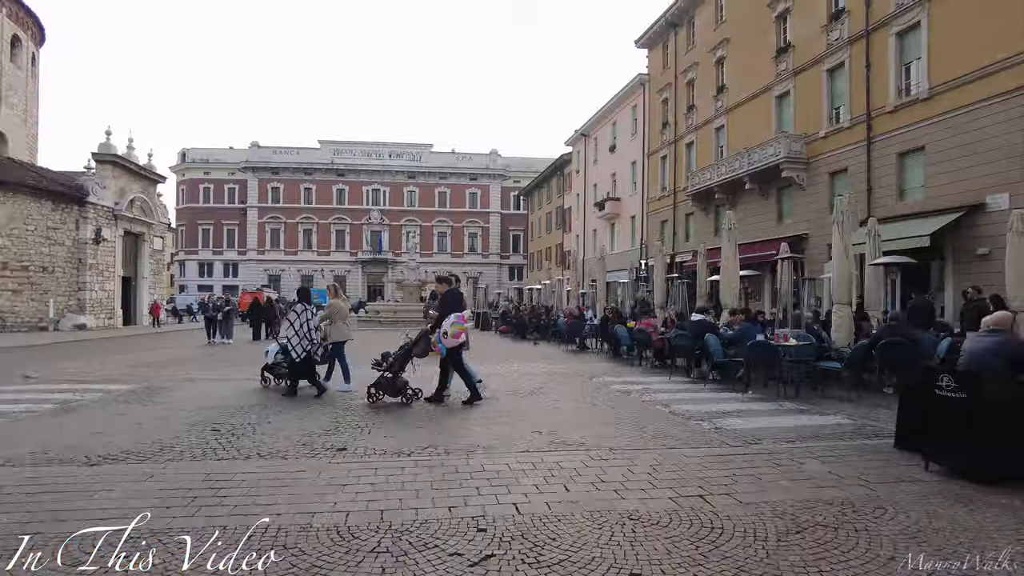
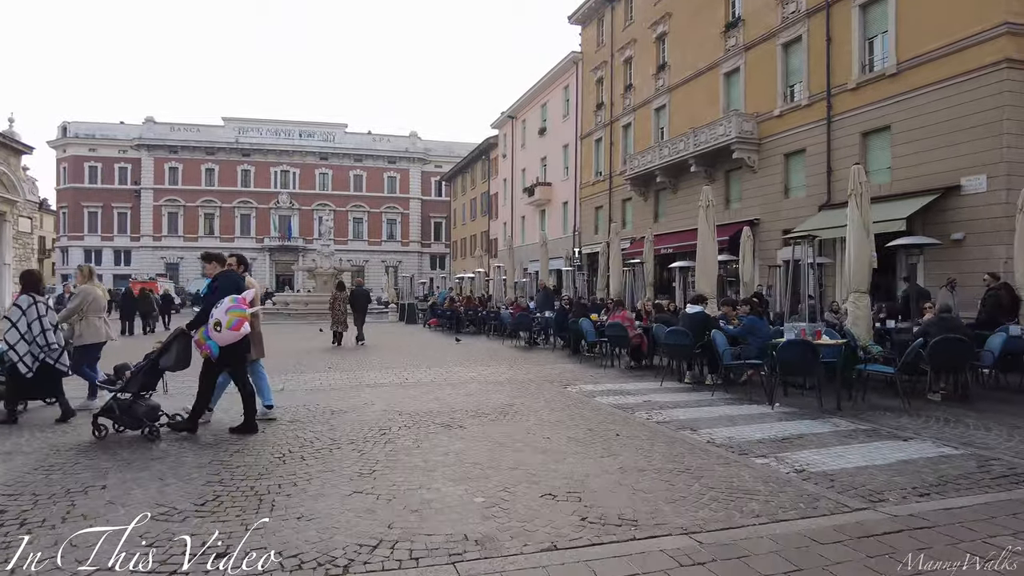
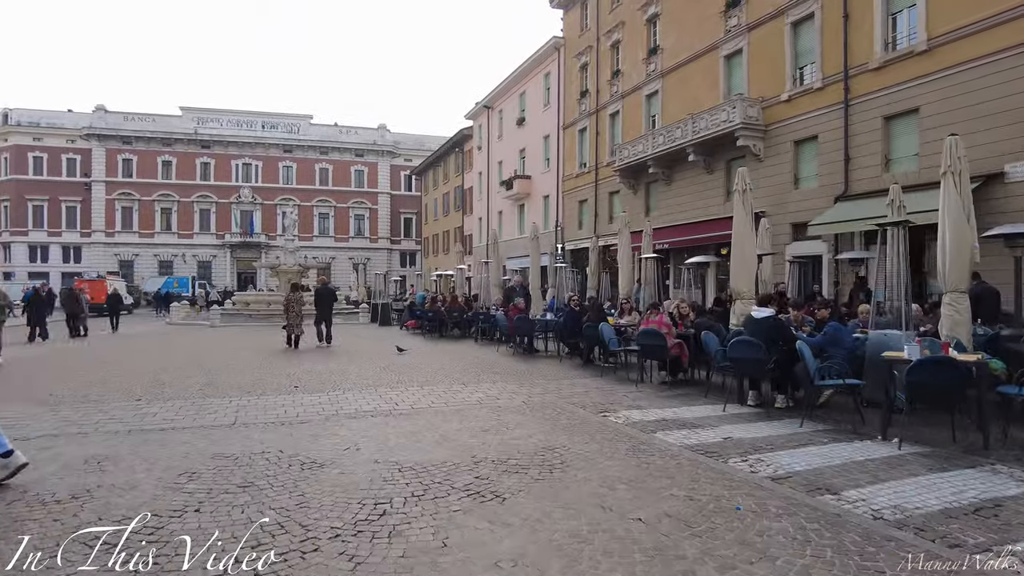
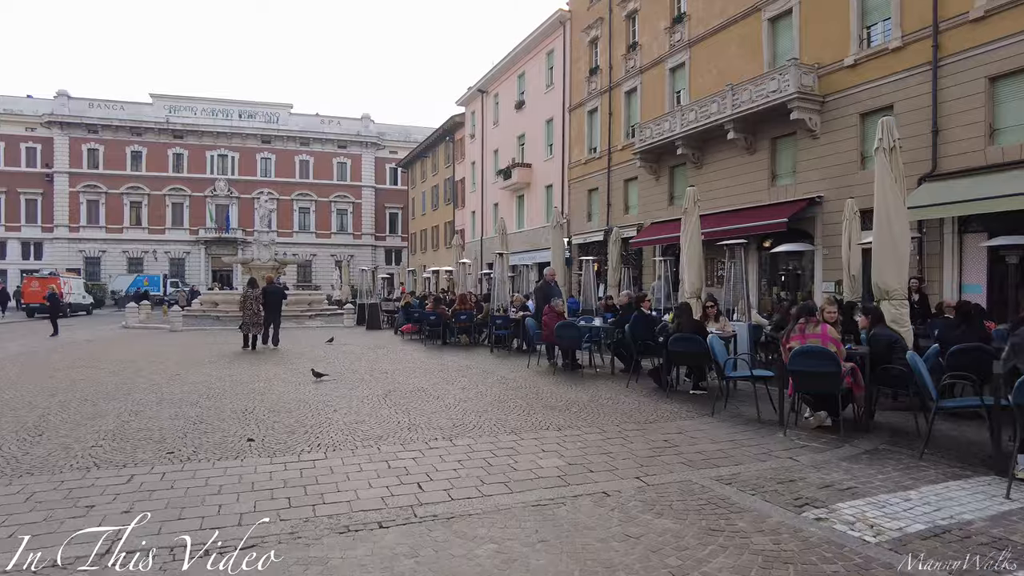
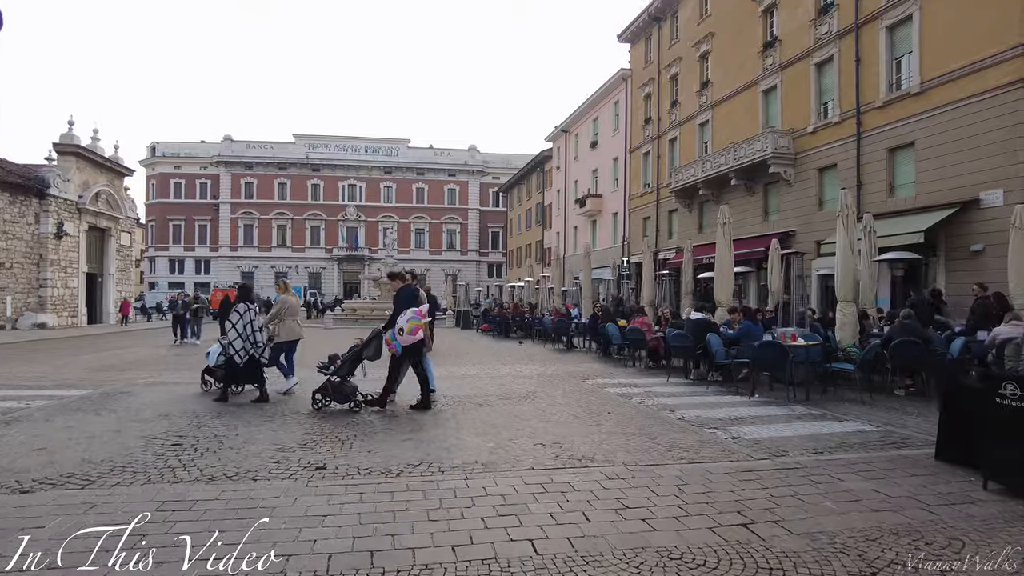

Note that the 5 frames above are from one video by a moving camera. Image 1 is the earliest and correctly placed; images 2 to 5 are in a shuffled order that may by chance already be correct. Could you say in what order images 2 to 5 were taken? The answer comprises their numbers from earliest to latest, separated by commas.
5, 2, 3, 4
